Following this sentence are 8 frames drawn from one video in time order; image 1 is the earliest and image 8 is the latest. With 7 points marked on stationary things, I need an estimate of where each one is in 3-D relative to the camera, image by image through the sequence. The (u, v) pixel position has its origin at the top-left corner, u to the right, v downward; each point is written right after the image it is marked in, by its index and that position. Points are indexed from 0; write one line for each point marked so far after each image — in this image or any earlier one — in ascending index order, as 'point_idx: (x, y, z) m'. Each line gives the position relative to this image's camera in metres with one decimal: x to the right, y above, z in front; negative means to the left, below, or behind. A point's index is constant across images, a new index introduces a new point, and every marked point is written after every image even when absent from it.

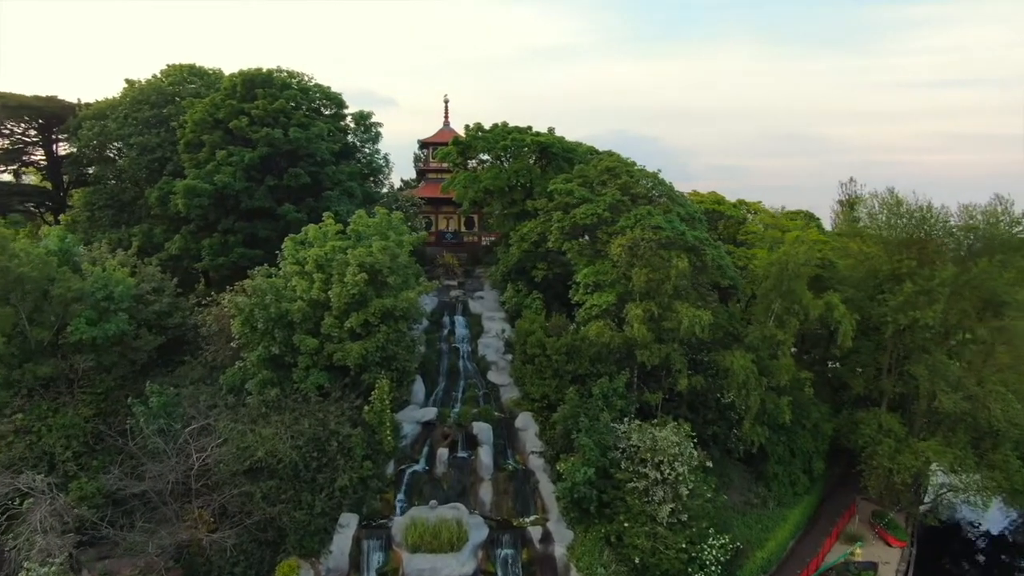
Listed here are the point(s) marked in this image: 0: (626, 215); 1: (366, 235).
0: (+3.5, +2.3, +19.5) m
1: (-4.6, +1.7, +19.9) m
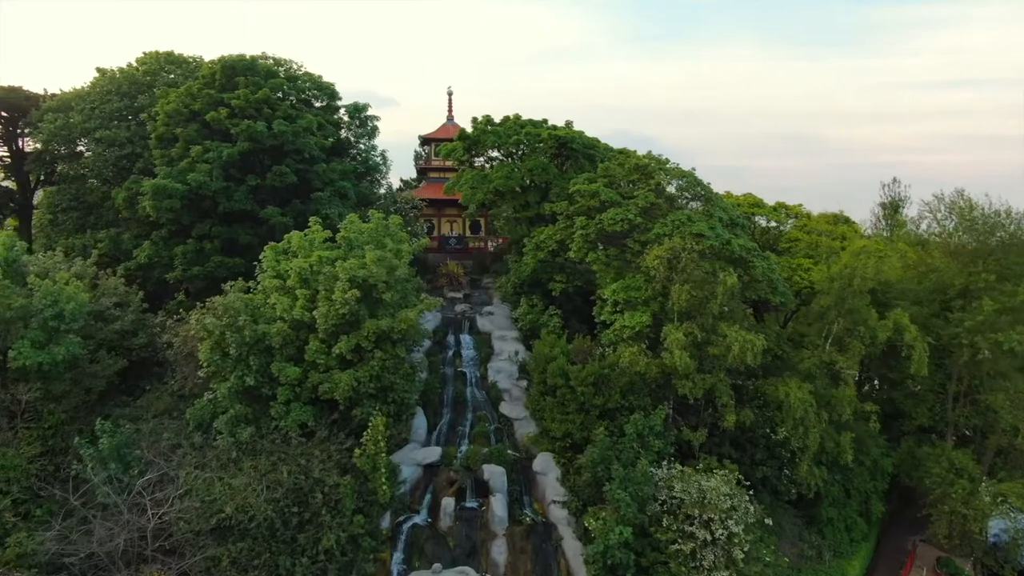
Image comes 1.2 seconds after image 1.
0: (+4.0, +1.8, +16.7) m
1: (-4.2, +1.3, +17.2) m
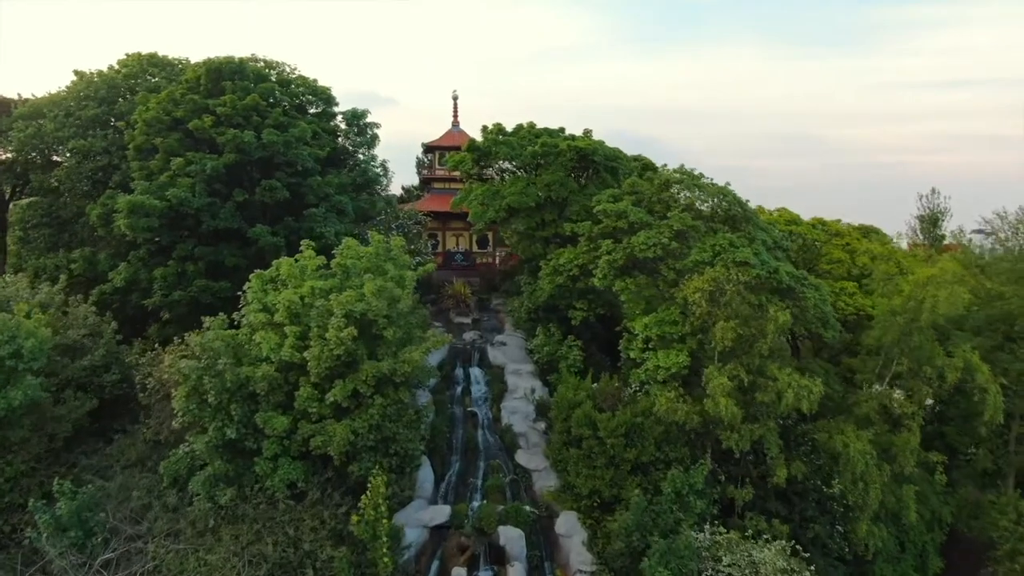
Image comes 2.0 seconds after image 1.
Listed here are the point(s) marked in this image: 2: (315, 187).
0: (+4.4, +1.0, +14.8) m
1: (-3.8, +0.5, +15.2) m
2: (-6.1, +3.2, +19.6) m
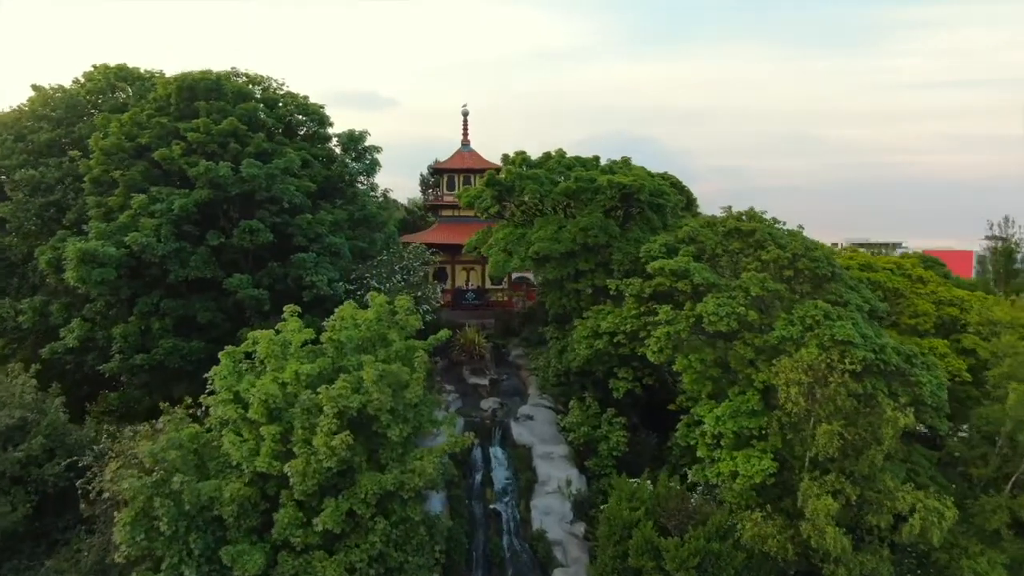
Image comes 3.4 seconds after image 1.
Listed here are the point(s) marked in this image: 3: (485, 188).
0: (+5.1, -0.5, +11.7) m
1: (-3.1, -1.1, +12.2) m
2: (-5.5, +1.6, +16.6) m
3: (-0.7, +2.5, +15.7) m
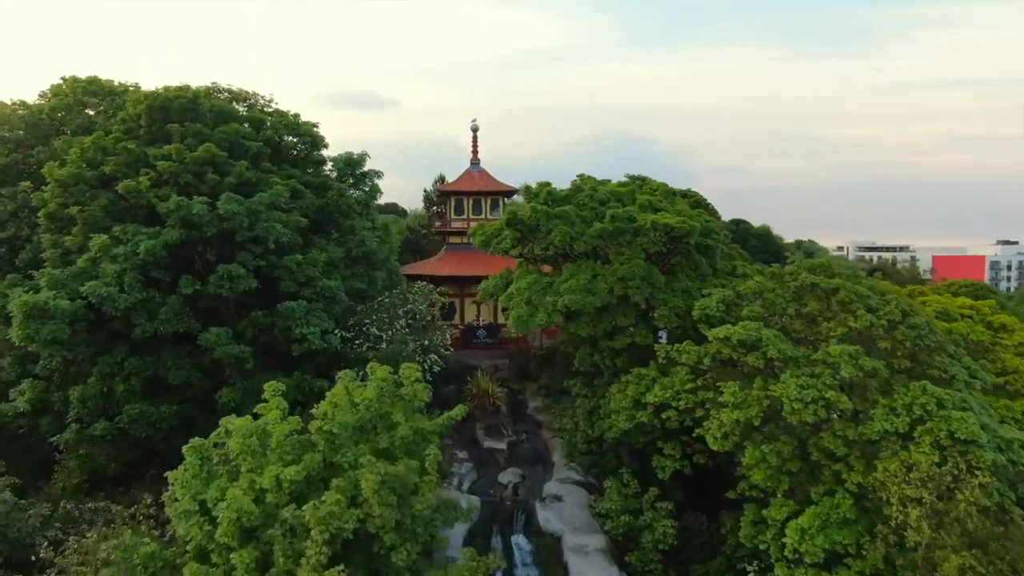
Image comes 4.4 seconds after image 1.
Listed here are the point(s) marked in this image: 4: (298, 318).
0: (+5.6, -1.7, +9.5) m
1: (-2.6, -2.3, +9.9) m
2: (-4.9, +0.4, +14.3) m
3: (-0.2, +1.3, +13.4) m
4: (-4.7, -0.7, +14.0) m
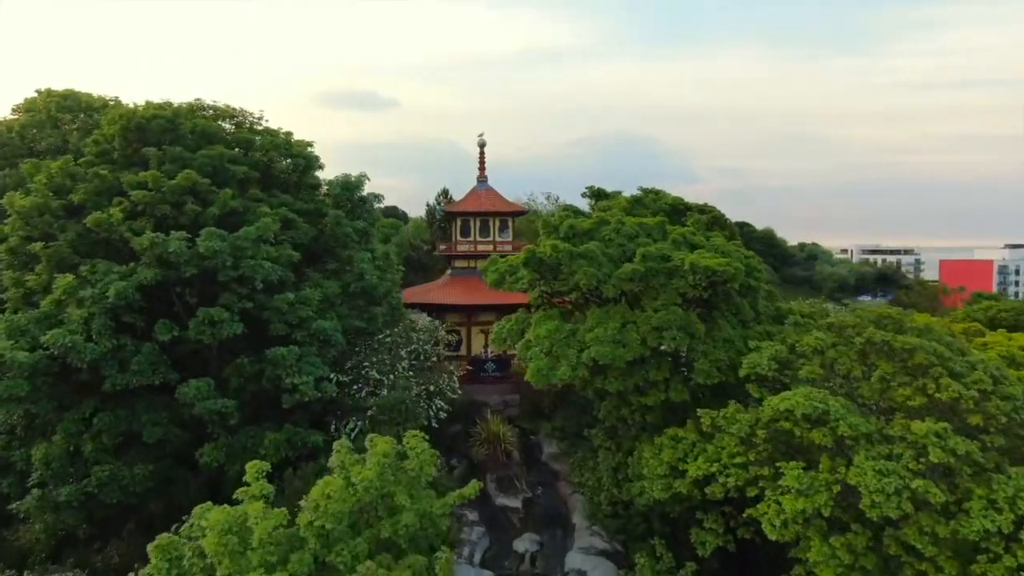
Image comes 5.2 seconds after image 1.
0: (+5.9, -2.6, +8.0) m
1: (-2.2, -3.1, +8.4) m
2: (-4.6, -0.4, +12.8) m
3: (+0.2, +0.4, +11.9) m
4: (-4.4, -1.5, +12.4) m
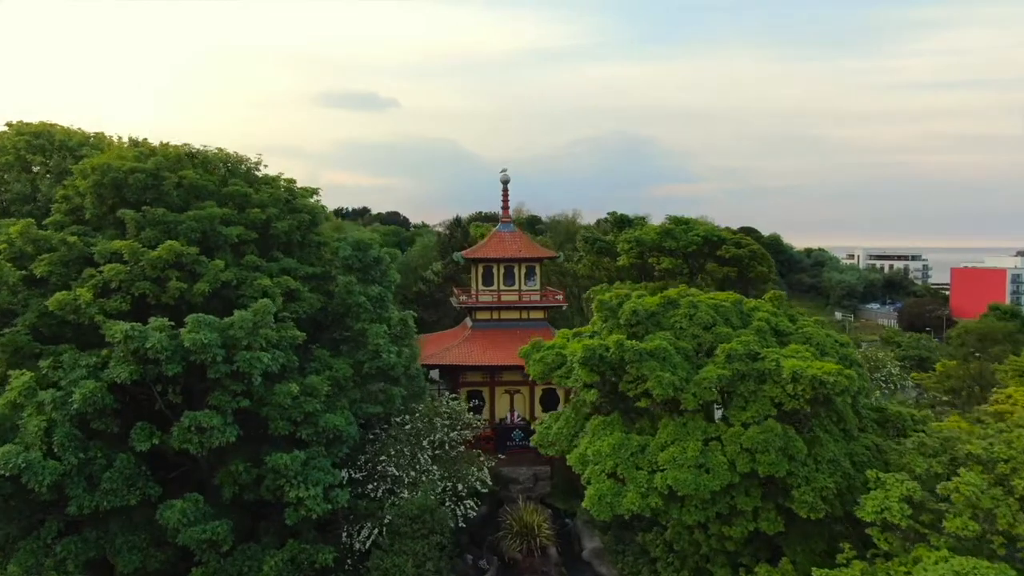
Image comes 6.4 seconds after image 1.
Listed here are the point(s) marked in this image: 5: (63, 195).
0: (+6.7, -4.1, +5.9) m
1: (-1.4, -4.7, +6.3) m
2: (-3.8, -2.0, +10.7) m
3: (+1.0, -1.1, +9.8) m
4: (-3.6, -3.1, +10.4) m
5: (-8.6, +1.8, +12.0) m
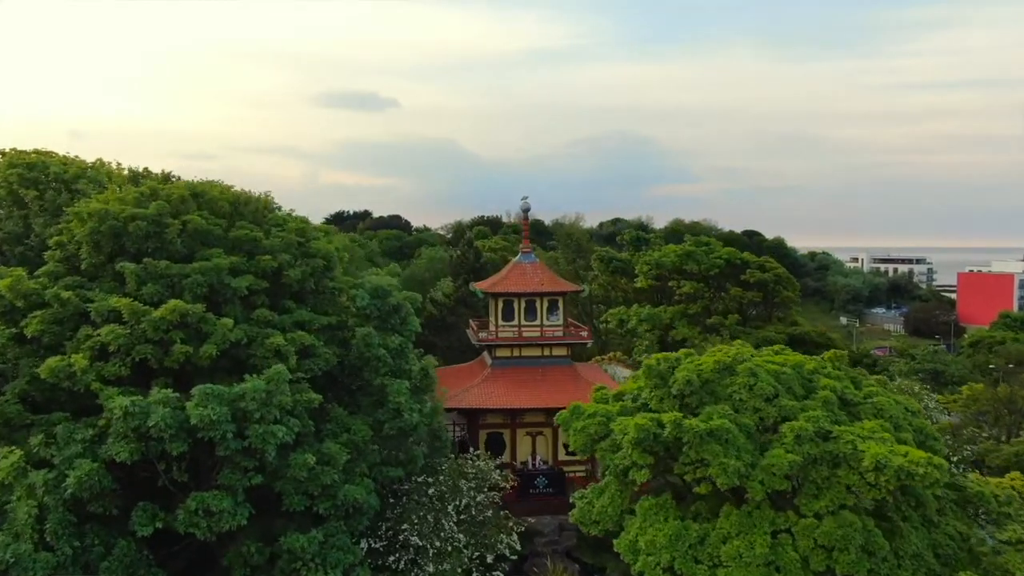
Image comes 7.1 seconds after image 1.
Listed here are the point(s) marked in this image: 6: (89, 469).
0: (+7.3, -5.1, +5.0) m
1: (-0.8, -5.7, +5.4) m
2: (-3.2, -3.0, +9.7) m
3: (+1.6, -2.1, +8.9) m
4: (-3.0, -4.1, +9.4) m
5: (-8.0, +0.8, +11.1) m
6: (-5.8, -2.5, +8.6) m
